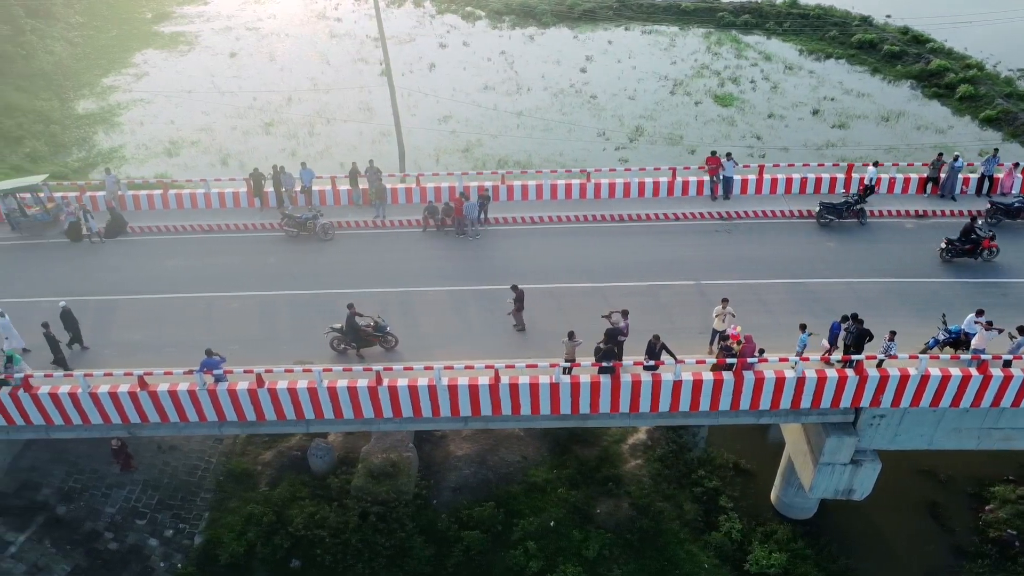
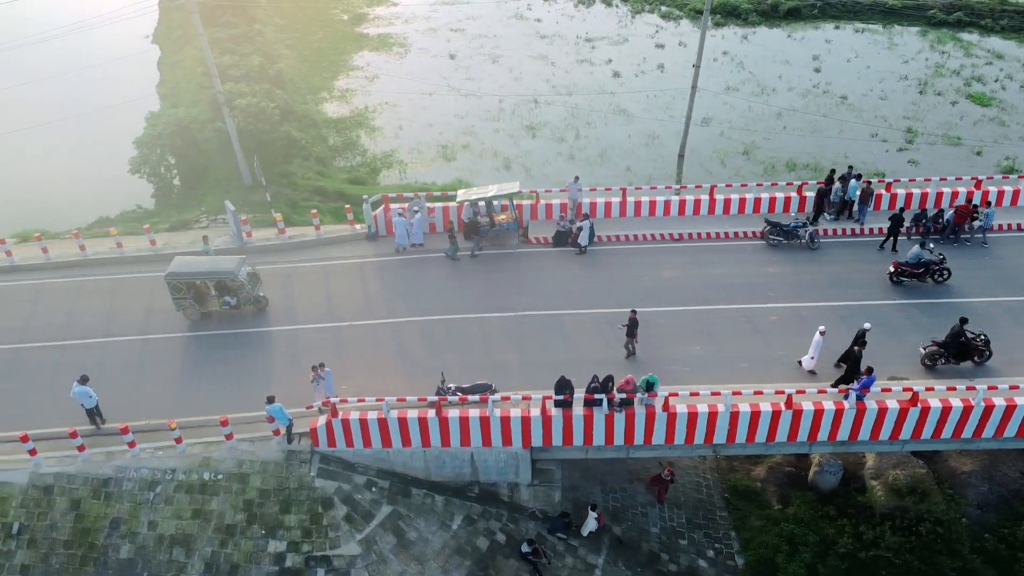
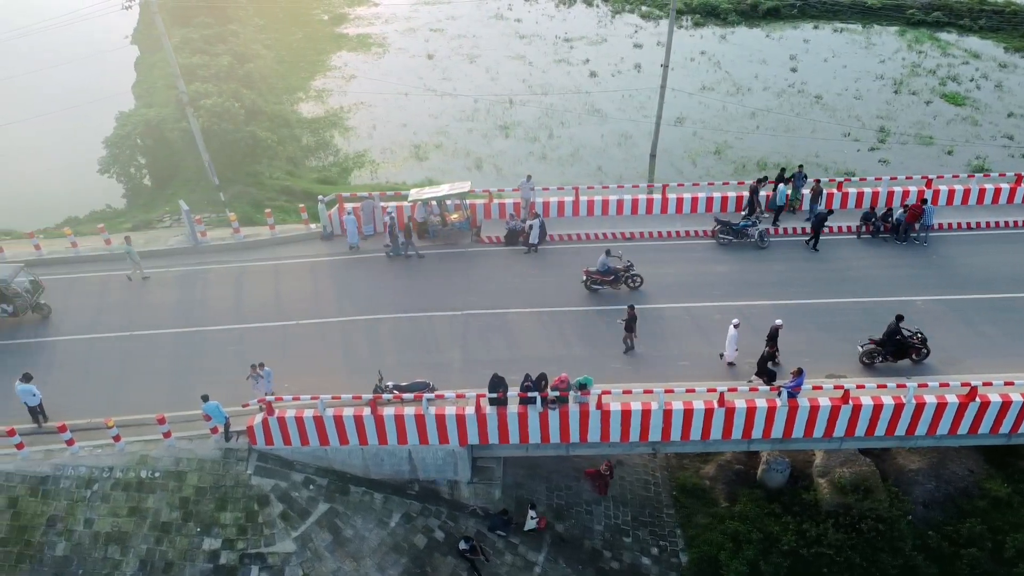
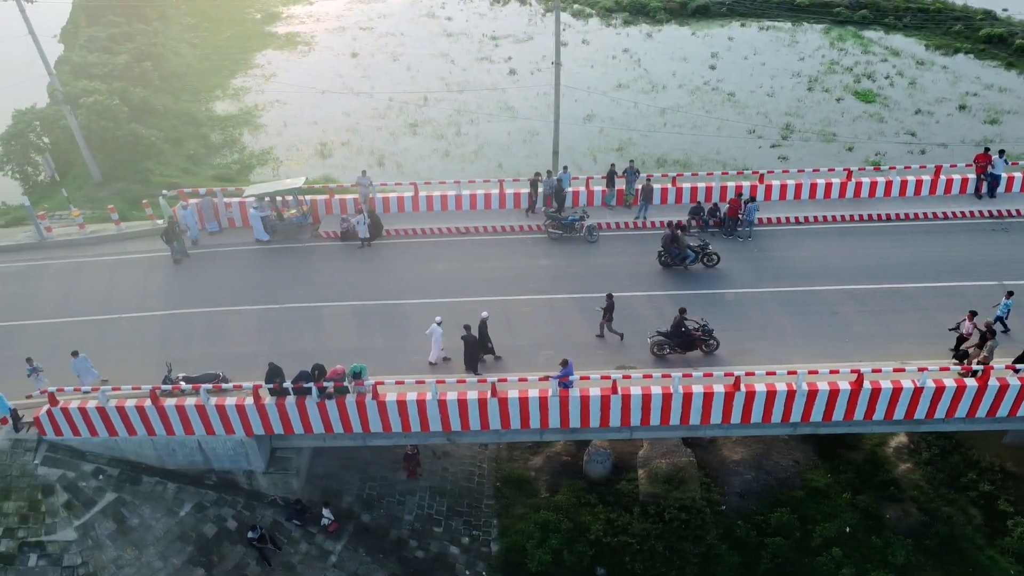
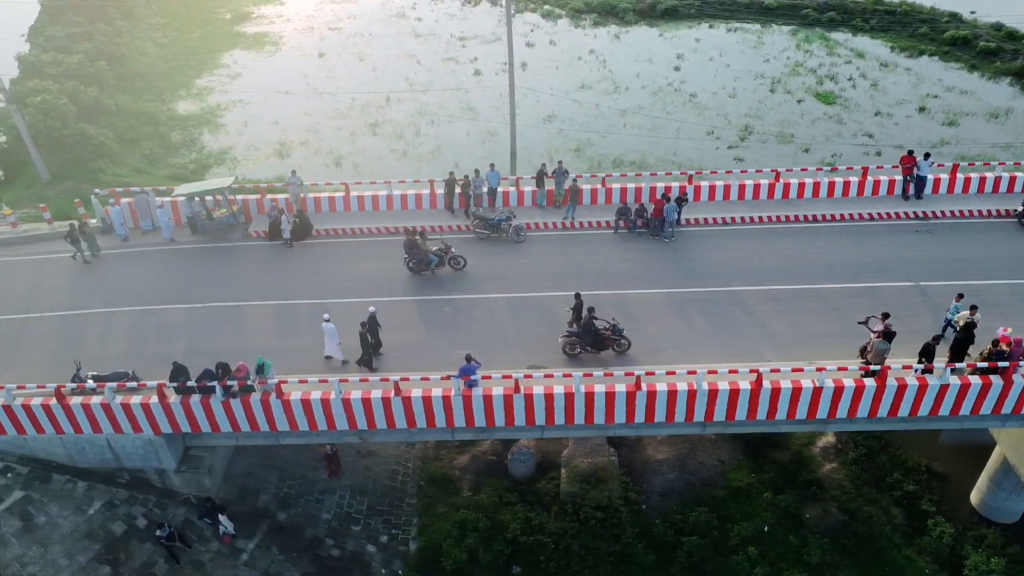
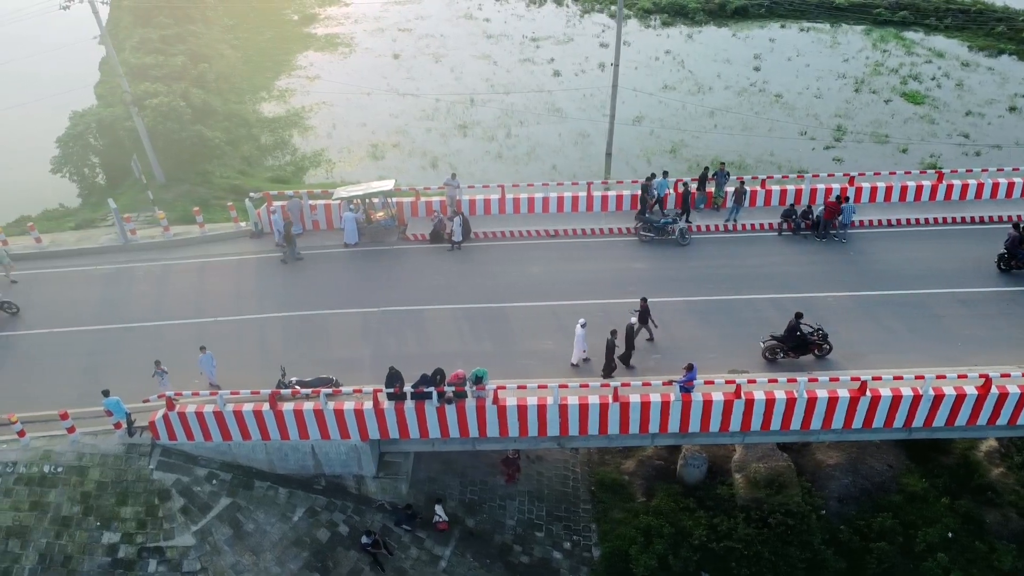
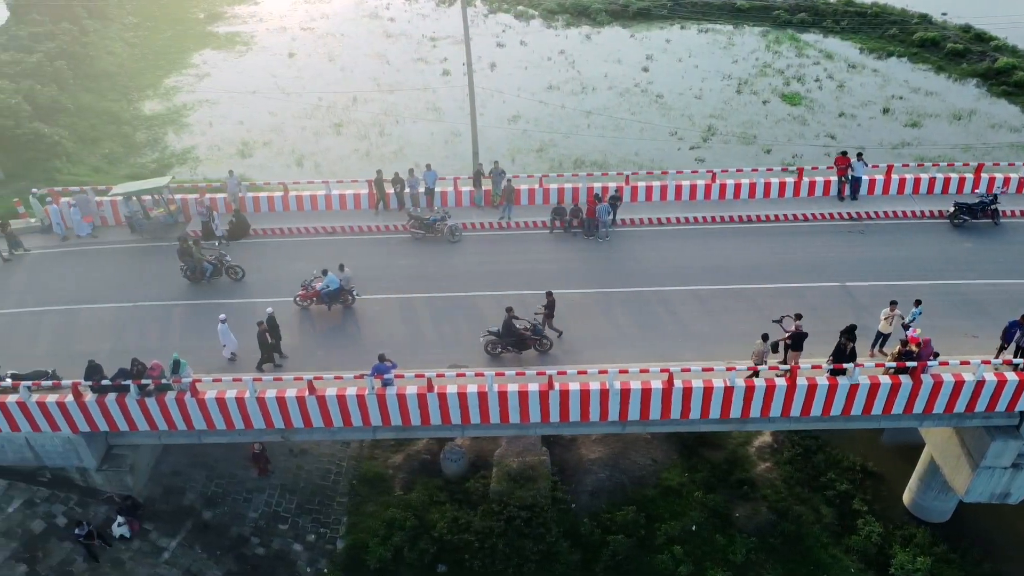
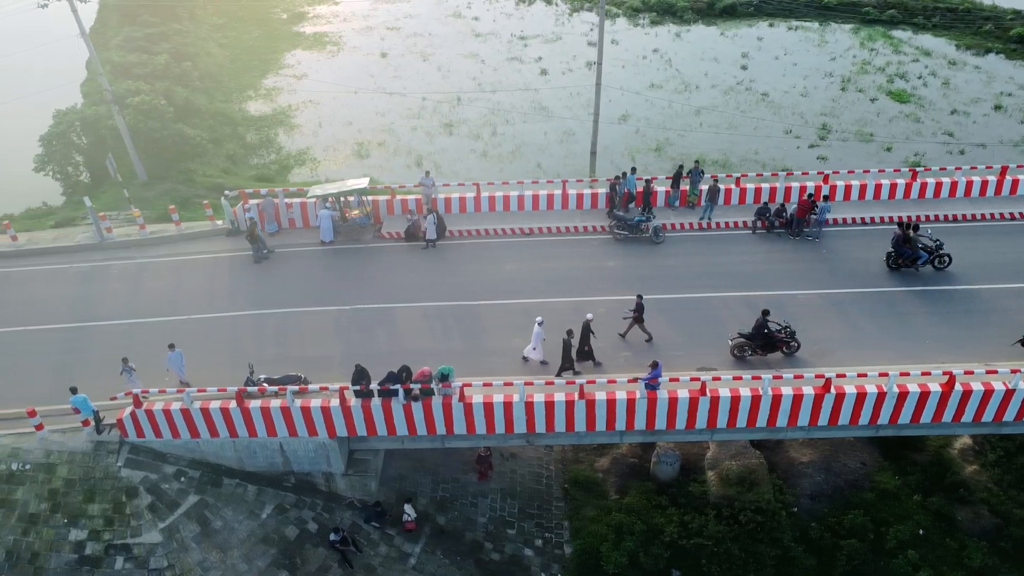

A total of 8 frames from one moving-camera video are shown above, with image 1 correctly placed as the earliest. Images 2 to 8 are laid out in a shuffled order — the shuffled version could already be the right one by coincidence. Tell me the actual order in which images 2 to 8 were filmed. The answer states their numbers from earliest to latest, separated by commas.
7, 5, 4, 8, 6, 3, 2
